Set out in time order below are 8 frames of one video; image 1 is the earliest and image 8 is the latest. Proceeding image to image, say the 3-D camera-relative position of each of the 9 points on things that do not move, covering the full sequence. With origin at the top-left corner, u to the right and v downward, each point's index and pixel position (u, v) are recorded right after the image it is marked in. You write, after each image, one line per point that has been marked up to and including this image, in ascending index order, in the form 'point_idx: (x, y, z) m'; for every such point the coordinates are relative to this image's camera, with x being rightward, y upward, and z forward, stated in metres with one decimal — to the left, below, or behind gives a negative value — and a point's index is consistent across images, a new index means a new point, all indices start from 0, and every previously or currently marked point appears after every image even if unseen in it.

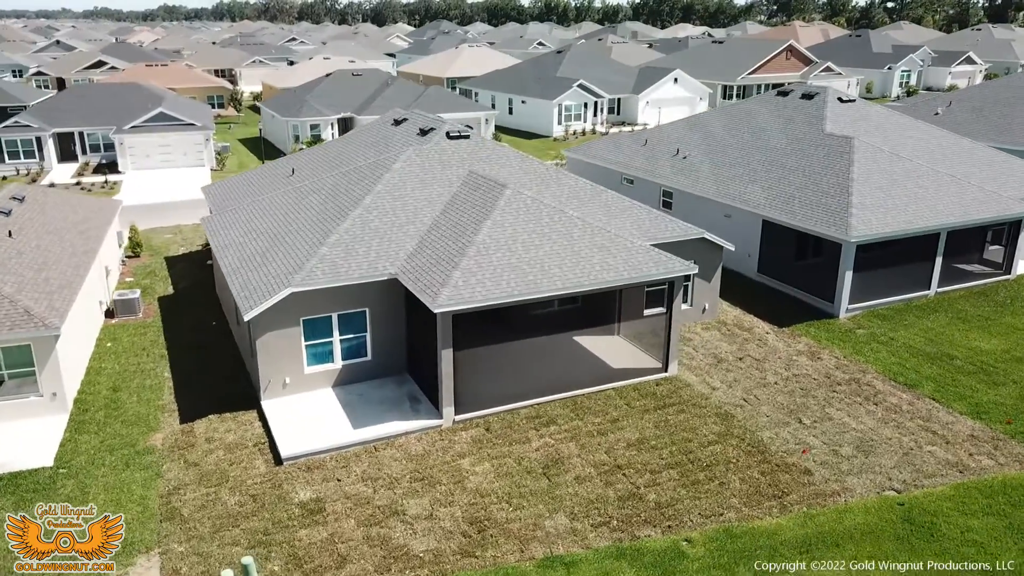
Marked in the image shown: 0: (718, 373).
0: (+4.5, -1.9, +18.1) m
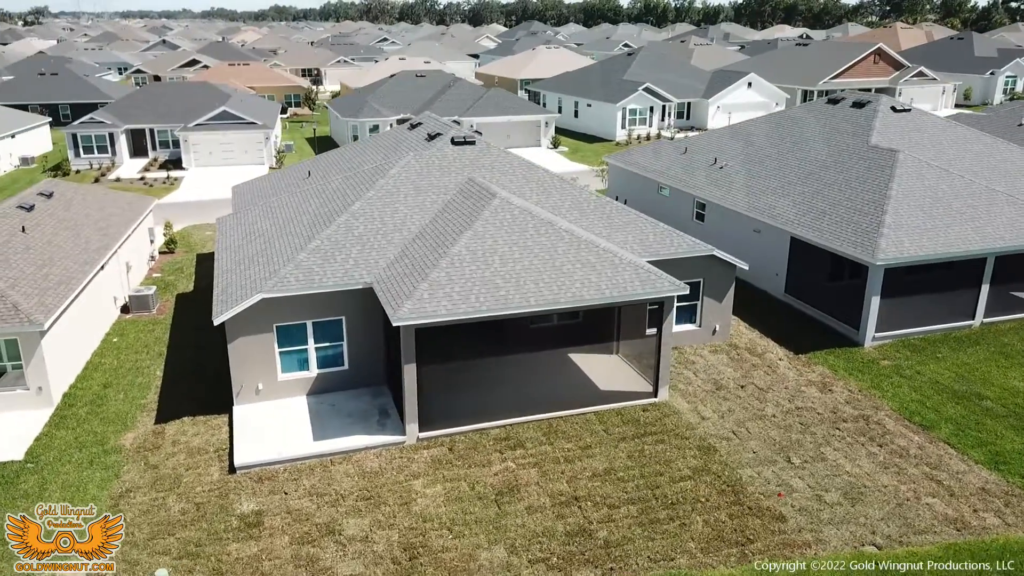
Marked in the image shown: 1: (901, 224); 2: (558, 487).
0: (+4.1, -2.4, +17.0) m
1: (+9.3, +1.5, +19.7) m
2: (+0.8, -3.4, +14.2) m
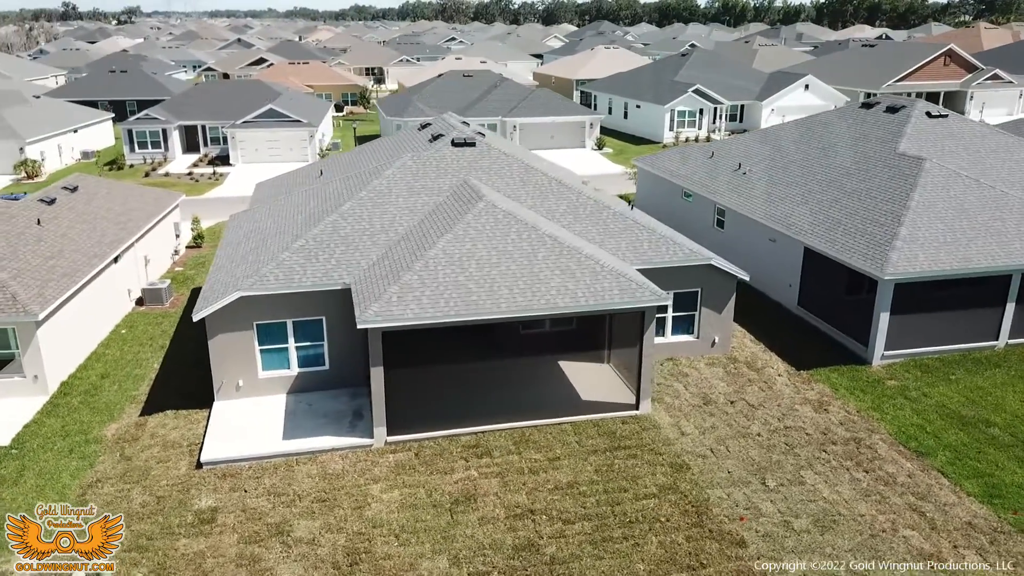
0: (+3.6, -2.6, +16.4) m
1: (+9.1, +1.2, +18.6) m
2: (+0.1, -3.5, +13.9) m
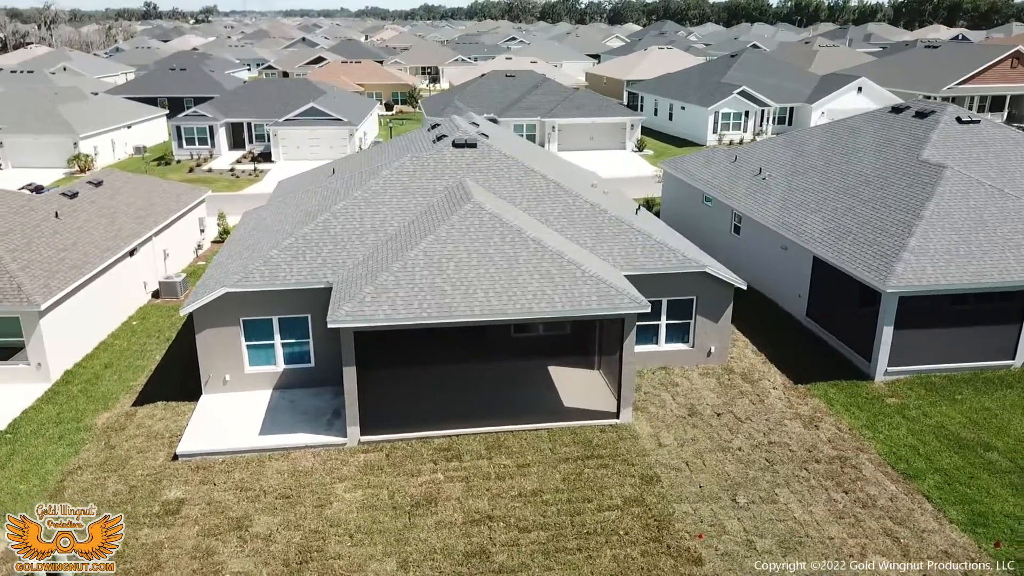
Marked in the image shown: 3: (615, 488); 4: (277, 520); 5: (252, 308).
0: (+3.2, -2.7, +16.0) m
1: (+8.9, +0.9, +17.8) m
2: (-0.6, -3.6, +13.7) m
3: (+1.8, -3.4, +14.1) m
4: (-3.8, -3.8, +13.4) m
5: (-5.2, -0.4, +16.6) m
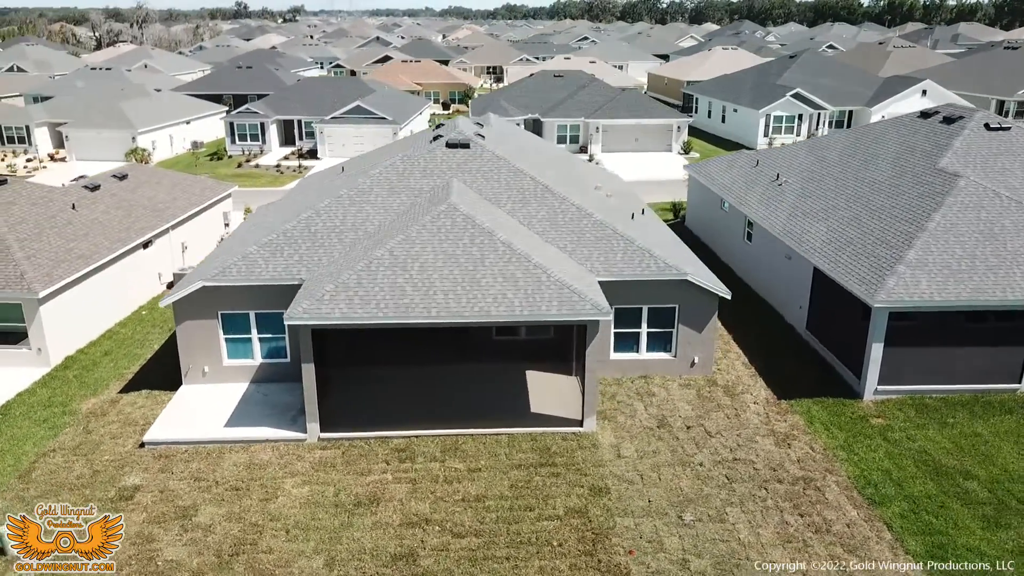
0: (+2.4, -2.9, +15.6) m
1: (+8.4, +0.5, +16.8) m
2: (-1.6, -3.6, +13.7) m
3: (+0.8, -3.5, +13.9) m
4: (-4.8, -3.7, +13.7) m
5: (-5.8, -0.3, +17.0) m
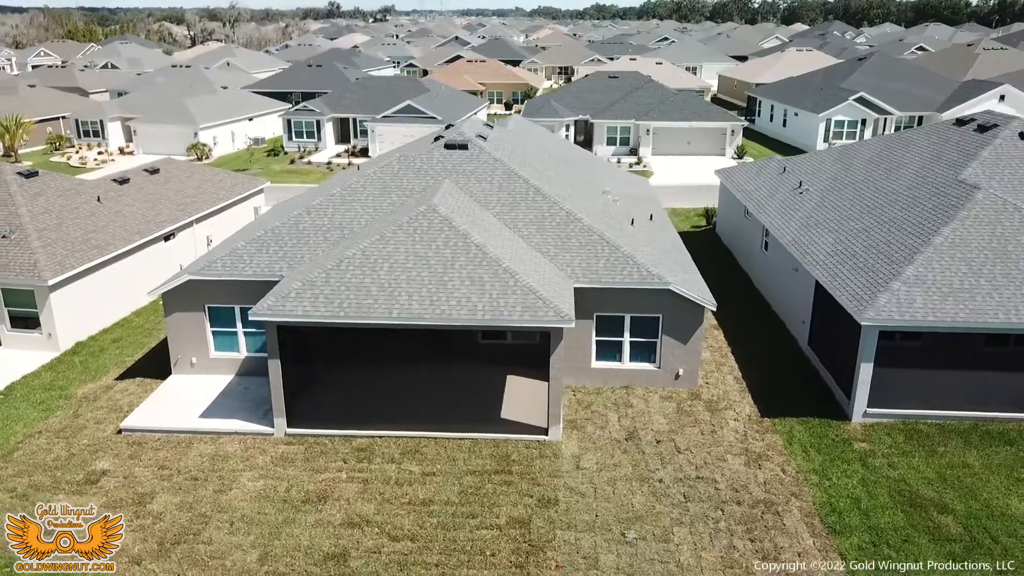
0: (+1.7, -3.0, +15.2) m
1: (+7.9, +0.2, +15.8) m
2: (-2.5, -3.6, +13.7) m
3: (-0.1, -3.6, +13.6) m
4: (-5.7, -3.6, +14.0) m
5: (-6.3, -0.2, +17.4) m
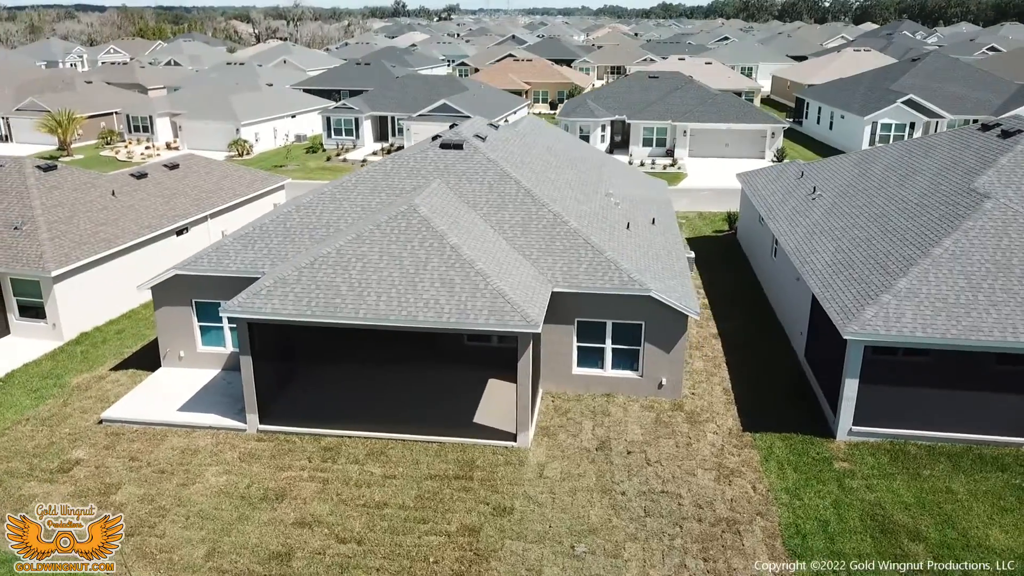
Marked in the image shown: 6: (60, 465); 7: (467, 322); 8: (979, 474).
0: (+1.1, -3.1, +14.8) m
1: (+7.4, -0.1, +15.0) m
2: (-3.2, -3.6, +13.7) m
3: (-0.9, -3.7, +13.4) m
4: (-6.4, -3.5, +14.2) m
5: (-6.7, -0.1, +17.6) m
6: (-8.2, -3.2, +15.1) m
7: (-0.8, -0.6, +14.4) m
8: (+8.0, -3.2, +14.1) m
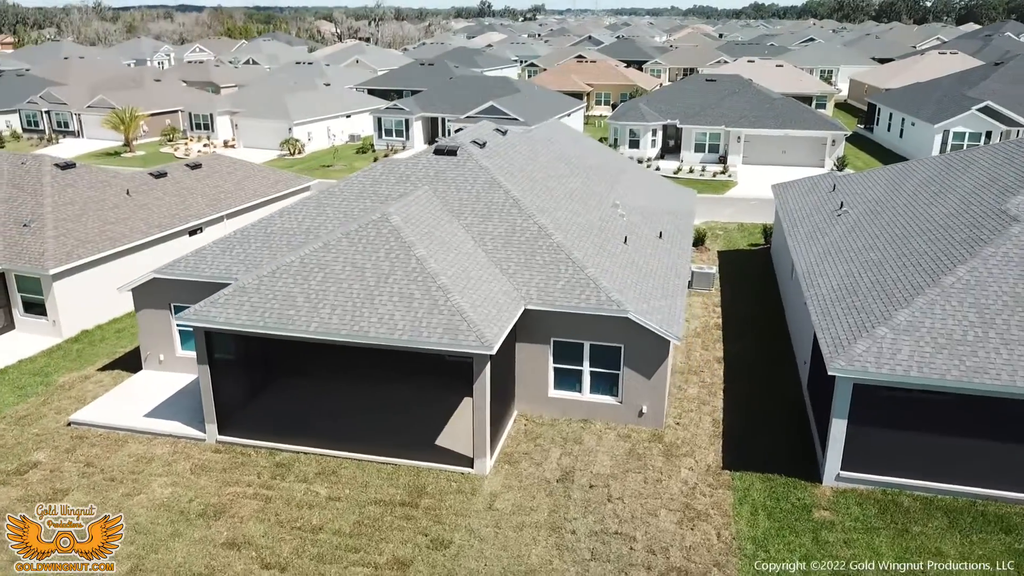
0: (+0.3, -3.5, +13.9) m
1: (+6.7, -0.6, +13.4) m
2: (-4.1, -3.8, +13.2) m
3: (-1.8, -3.9, +12.7) m
4: (-7.3, -3.6, +14.0) m
5: (-7.1, -0.1, +17.4) m
6: (-9.0, -3.2, +15.0) m
7: (-1.5, -0.9, +13.7) m
8: (+7.1, -3.7, +12.5) m
